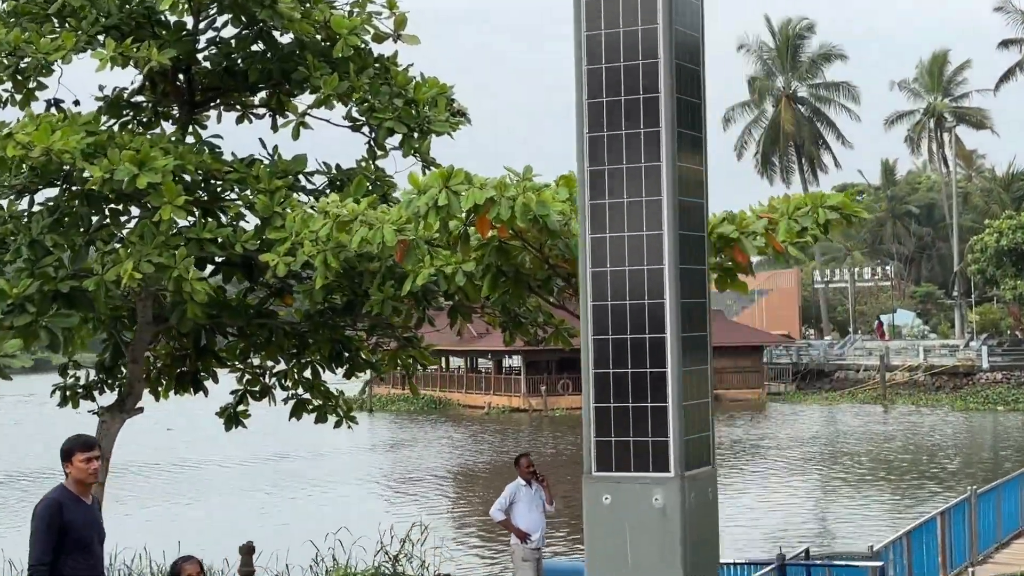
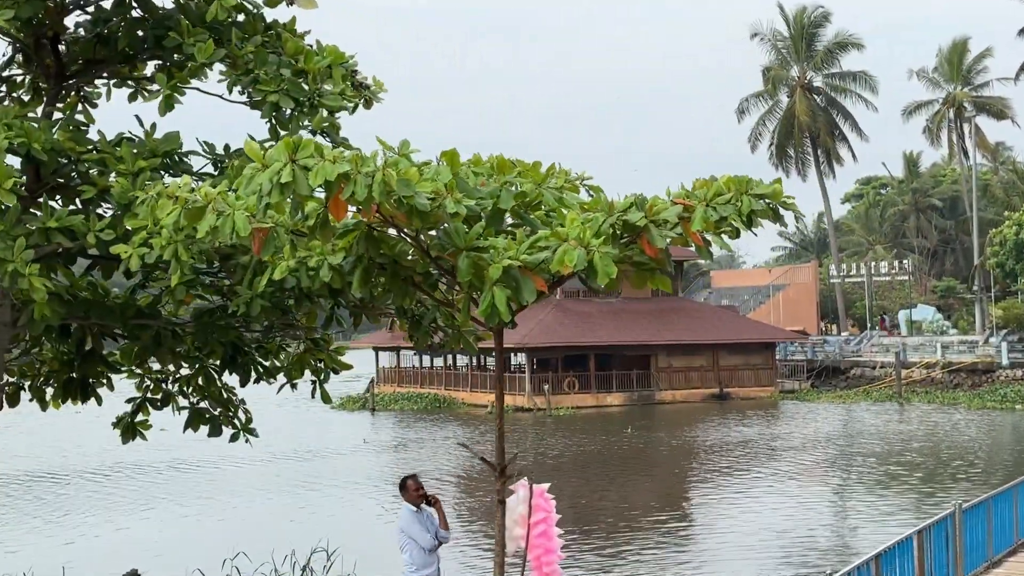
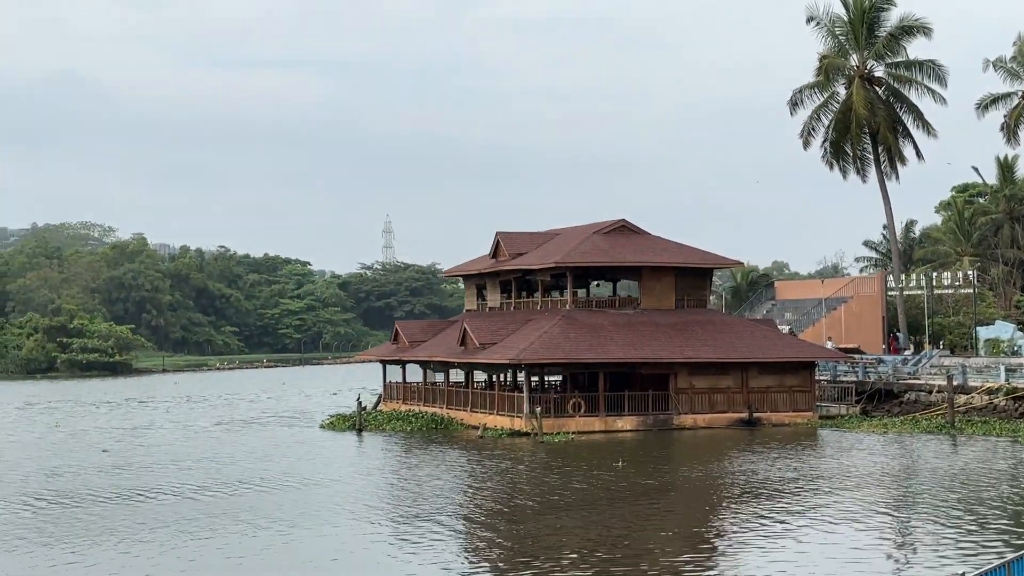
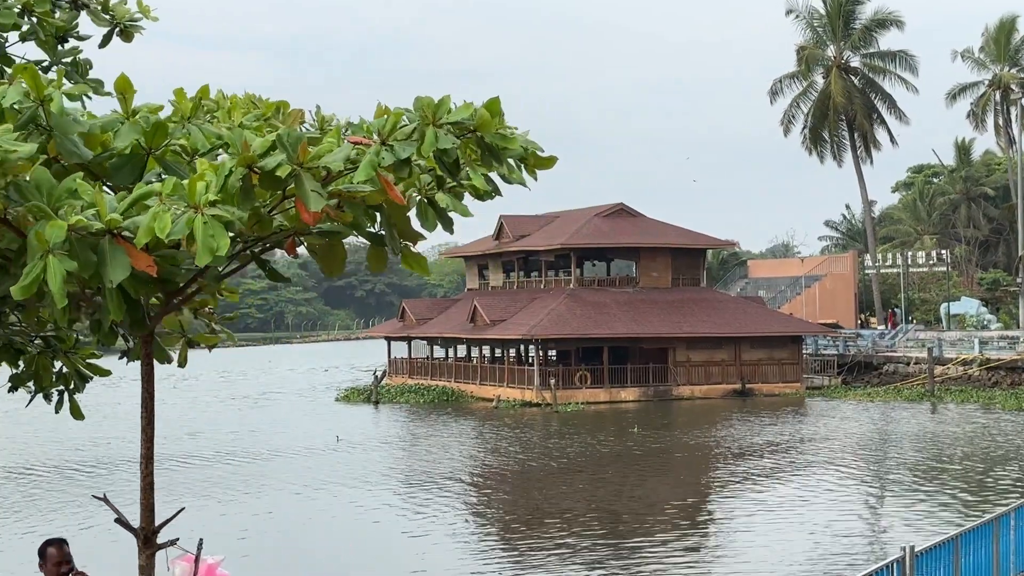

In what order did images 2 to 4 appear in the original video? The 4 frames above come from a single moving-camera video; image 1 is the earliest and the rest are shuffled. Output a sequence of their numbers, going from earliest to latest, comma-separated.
2, 4, 3
